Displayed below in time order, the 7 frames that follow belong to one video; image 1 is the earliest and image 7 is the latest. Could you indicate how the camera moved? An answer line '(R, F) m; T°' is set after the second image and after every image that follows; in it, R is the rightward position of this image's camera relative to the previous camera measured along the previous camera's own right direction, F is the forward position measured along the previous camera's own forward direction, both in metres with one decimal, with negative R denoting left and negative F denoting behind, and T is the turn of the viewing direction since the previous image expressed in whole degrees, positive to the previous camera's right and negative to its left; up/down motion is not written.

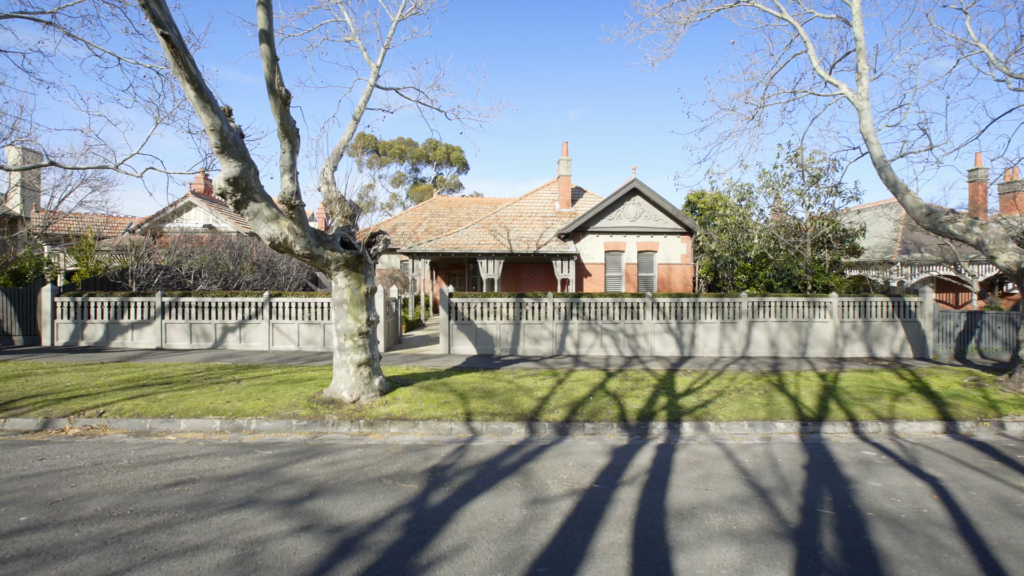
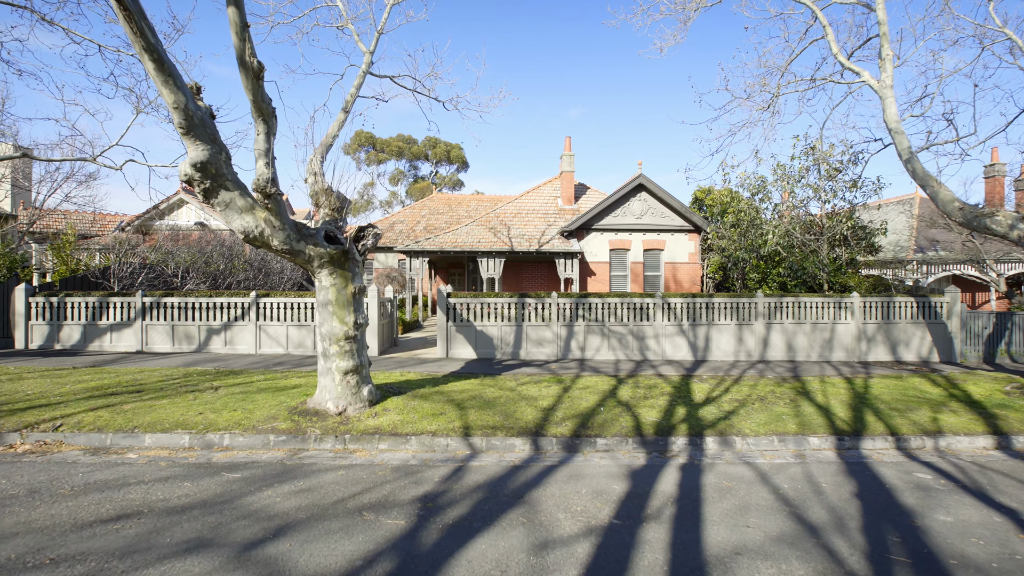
(0.0, +0.7) m; 0°
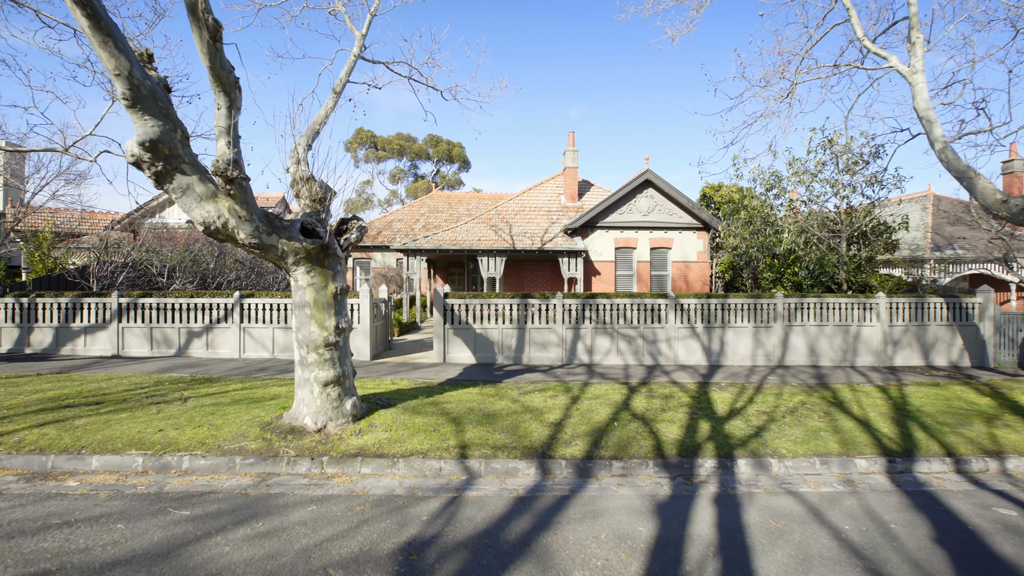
(0.0, +0.8) m; 0°
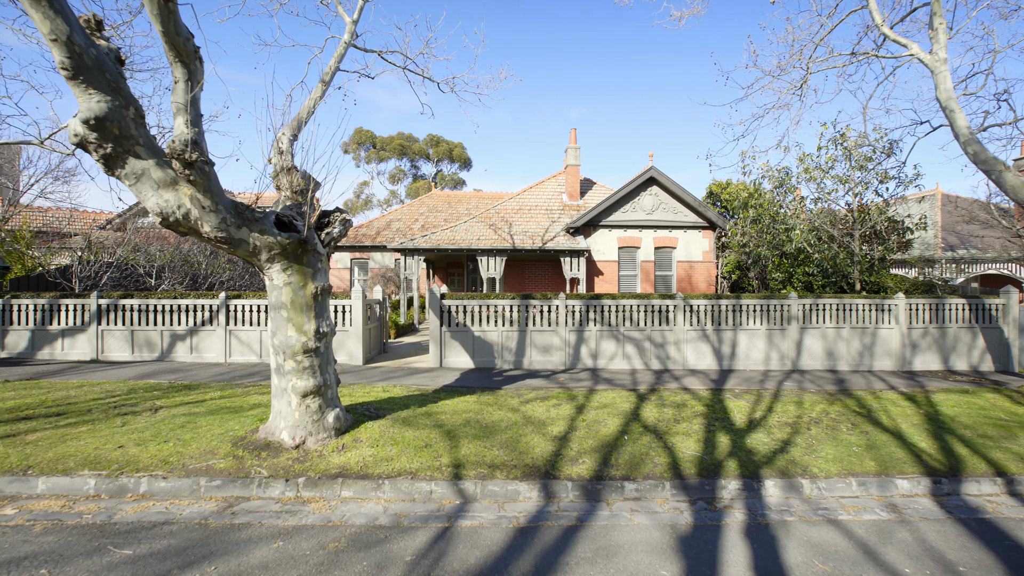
(0.0, +0.6) m; 0°
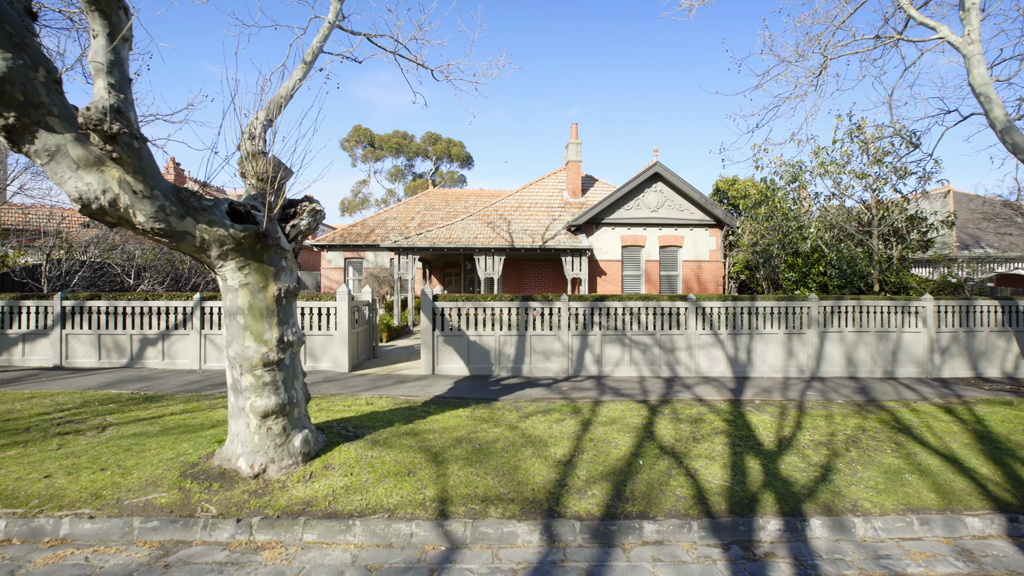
(0.0, +0.8) m; 0°
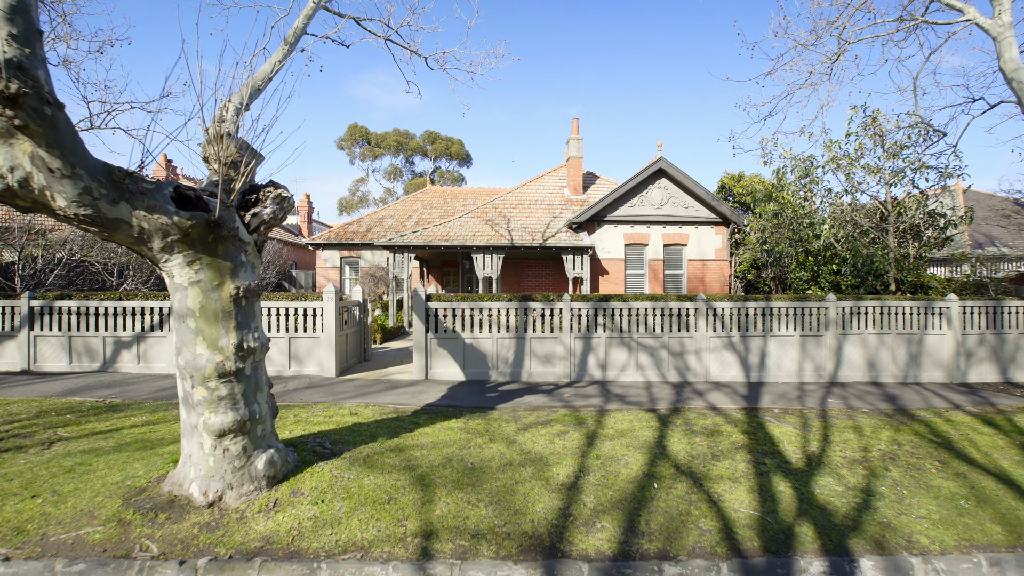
(0.0, +0.6) m; 0°
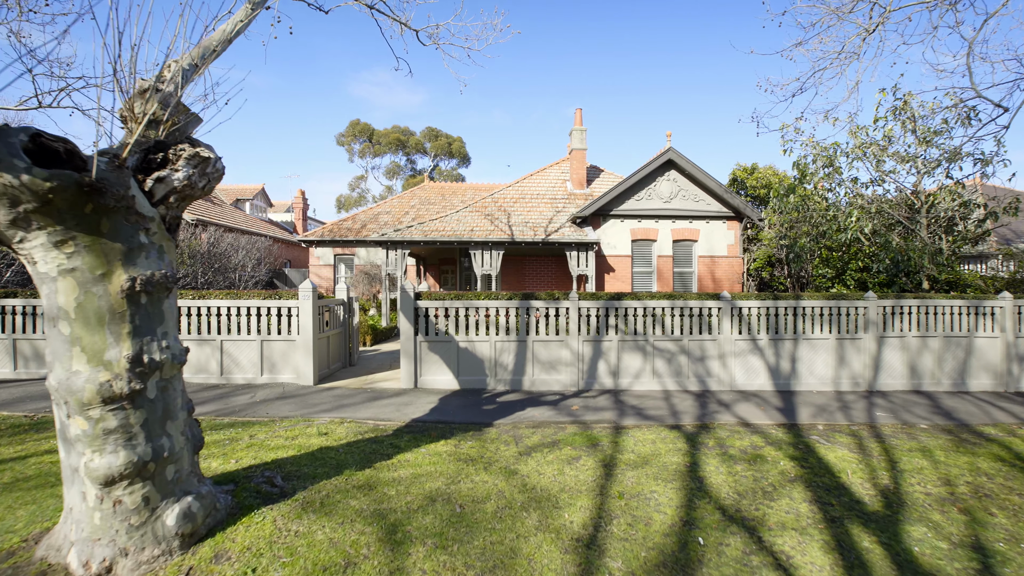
(0.0, +1.0) m; 0°
